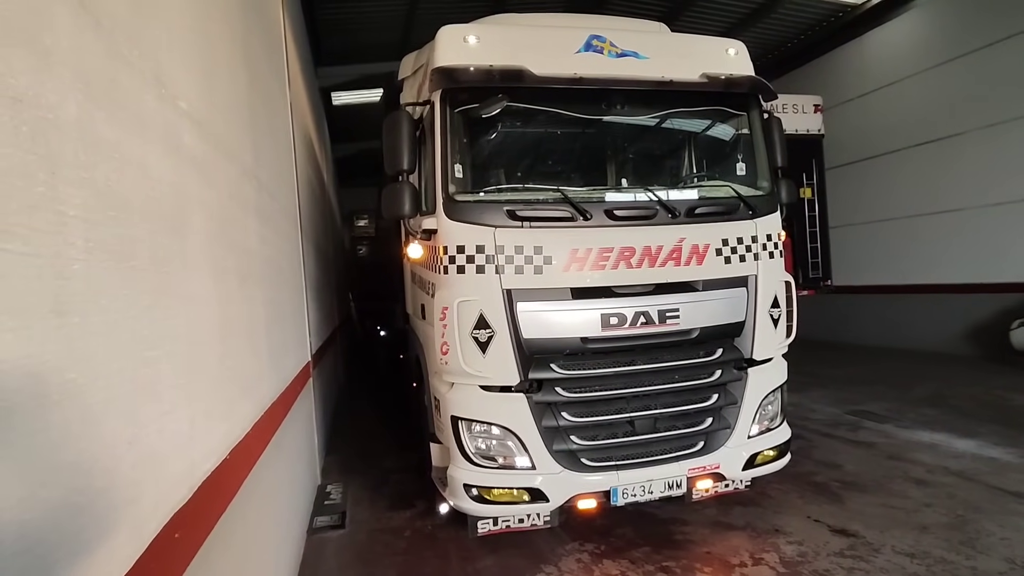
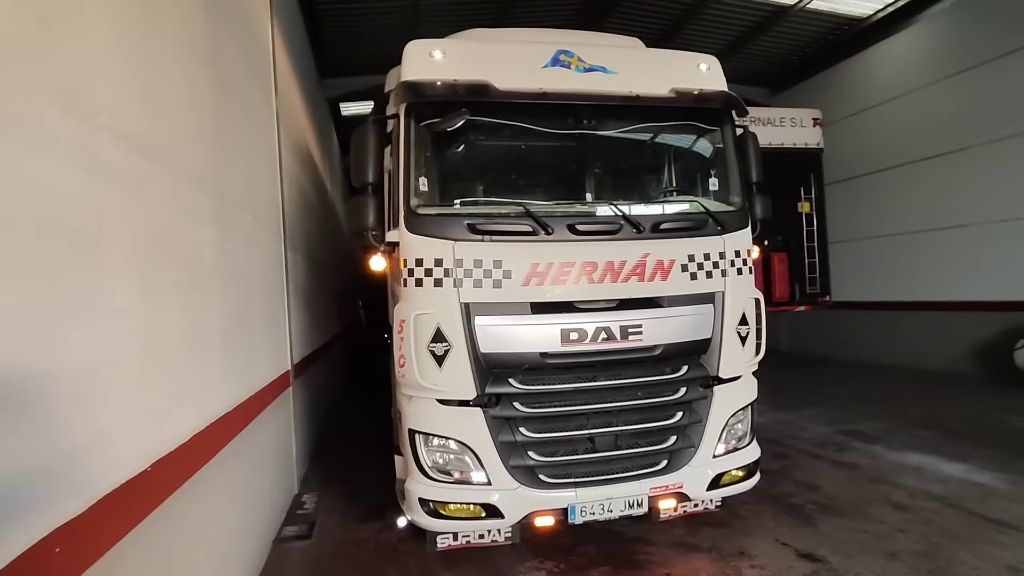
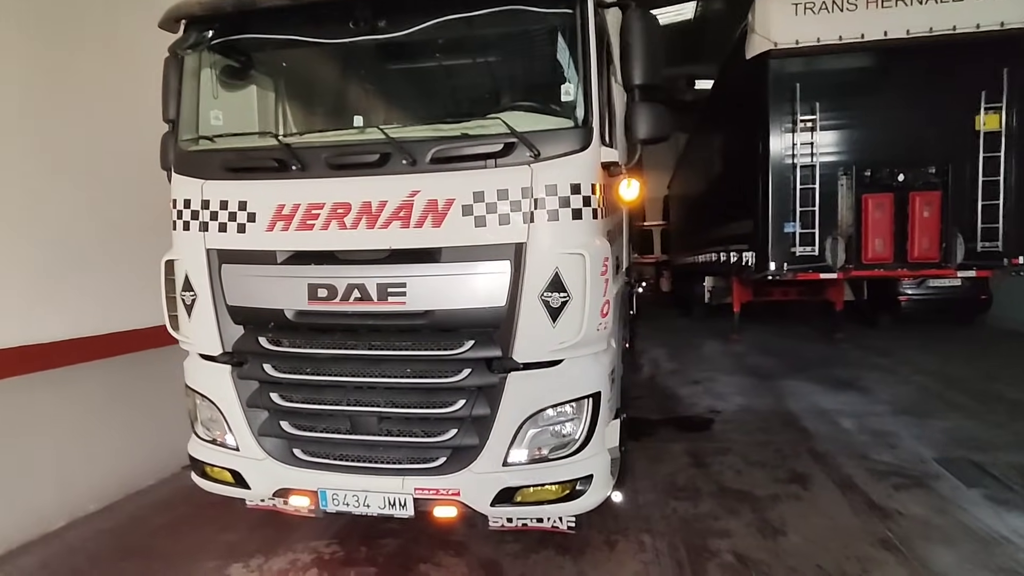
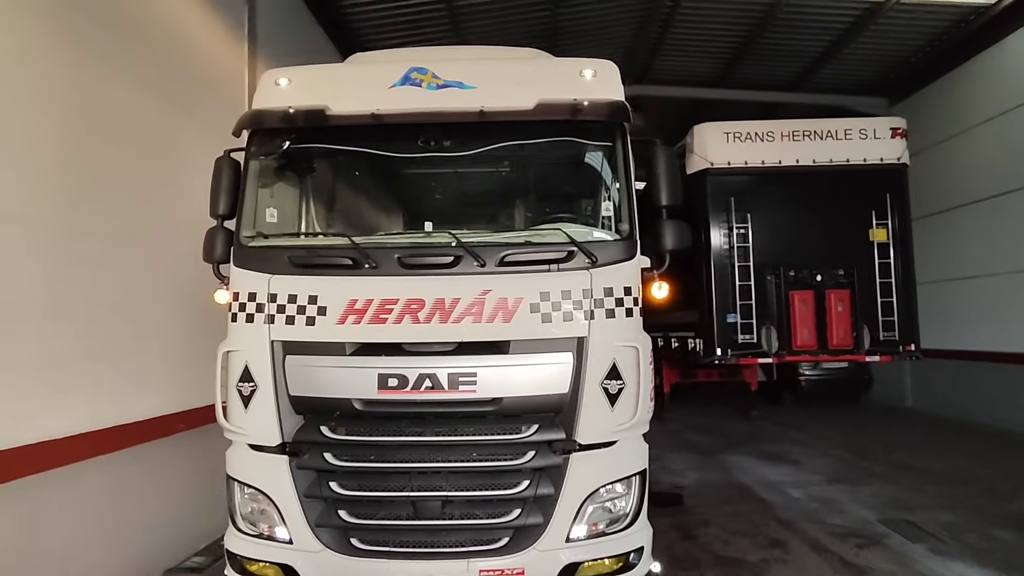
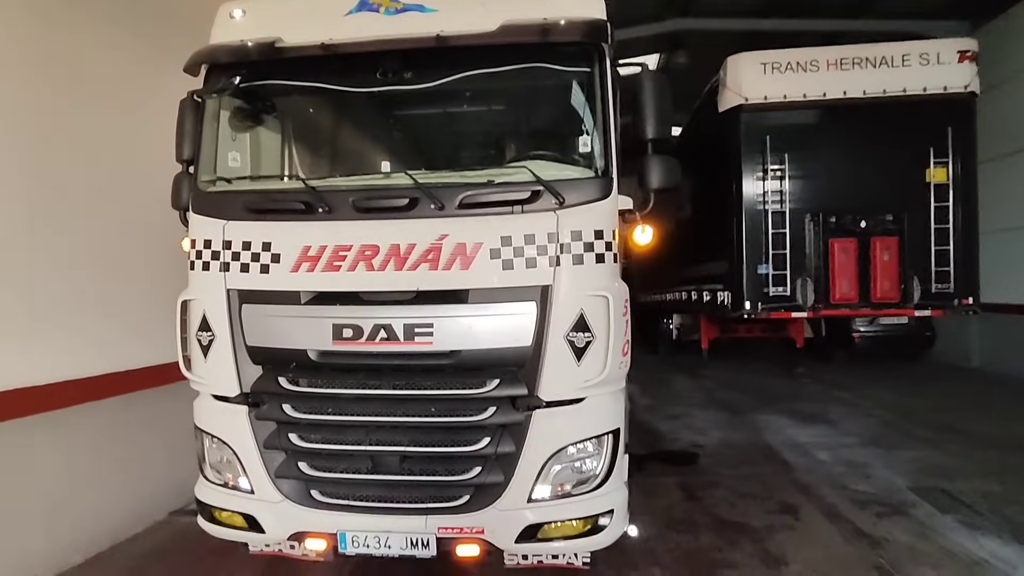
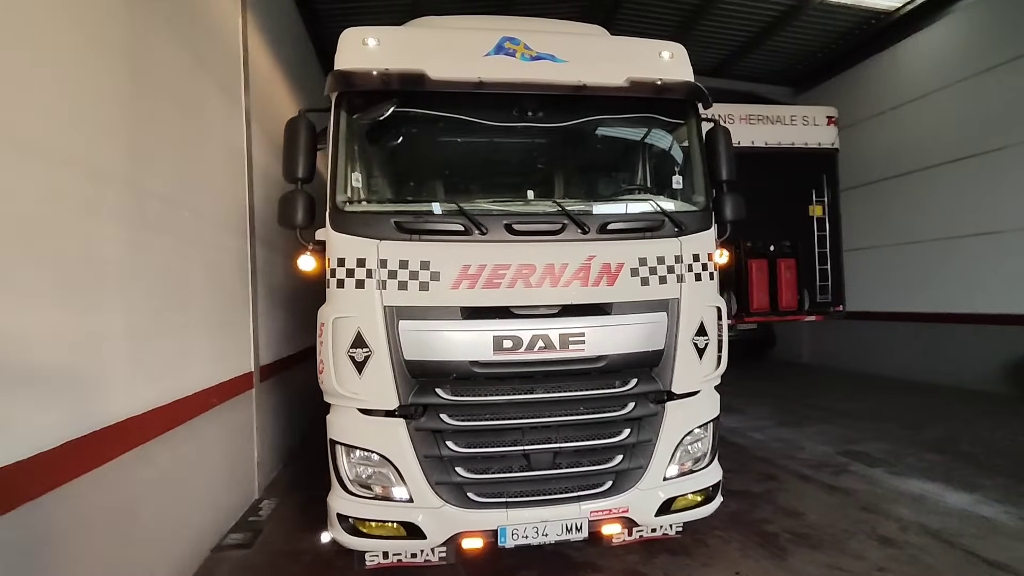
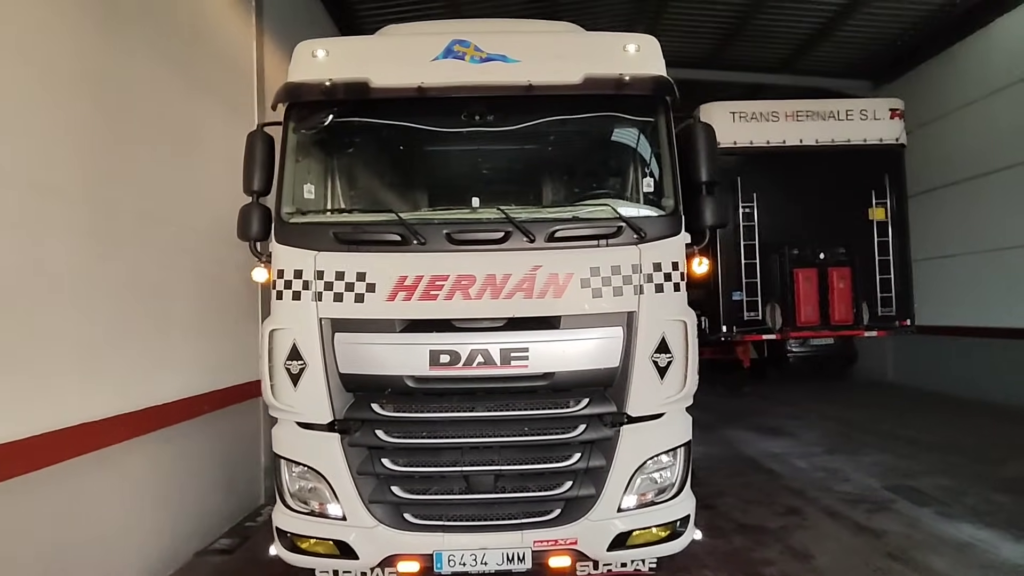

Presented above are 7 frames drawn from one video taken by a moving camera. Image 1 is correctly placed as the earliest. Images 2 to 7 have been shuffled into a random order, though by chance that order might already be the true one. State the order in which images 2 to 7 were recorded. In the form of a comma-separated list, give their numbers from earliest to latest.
2, 6, 7, 4, 5, 3
